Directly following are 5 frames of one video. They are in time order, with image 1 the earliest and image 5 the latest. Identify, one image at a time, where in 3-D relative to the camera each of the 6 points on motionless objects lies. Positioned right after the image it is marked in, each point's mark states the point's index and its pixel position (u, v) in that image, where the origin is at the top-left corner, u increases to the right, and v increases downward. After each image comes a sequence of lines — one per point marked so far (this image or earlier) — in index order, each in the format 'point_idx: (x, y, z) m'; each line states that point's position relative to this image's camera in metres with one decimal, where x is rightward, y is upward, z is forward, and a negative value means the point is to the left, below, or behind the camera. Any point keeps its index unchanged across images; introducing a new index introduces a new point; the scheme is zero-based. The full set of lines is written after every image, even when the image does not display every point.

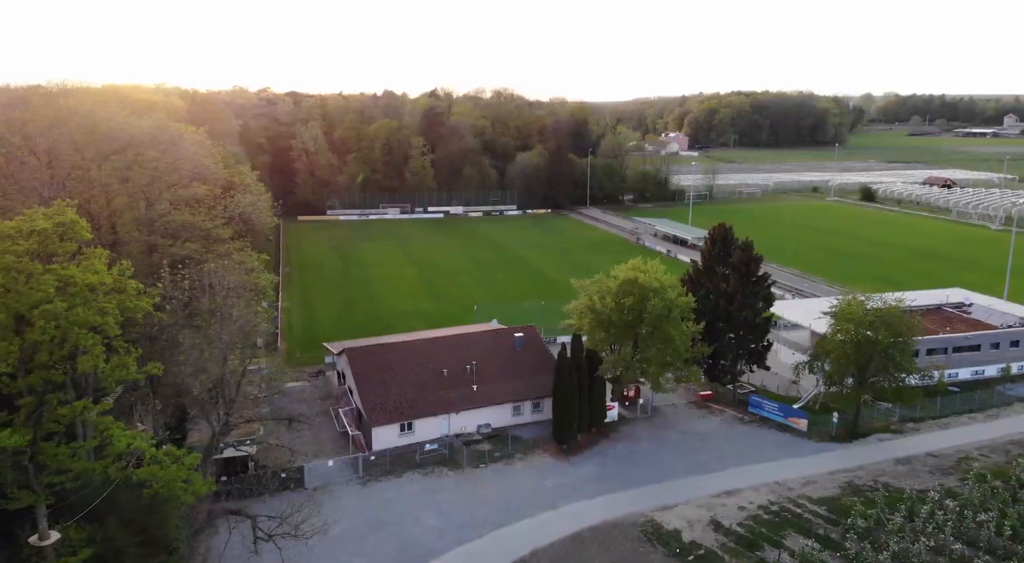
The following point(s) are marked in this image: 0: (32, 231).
0: (-9.1, +0.9, +14.1) m
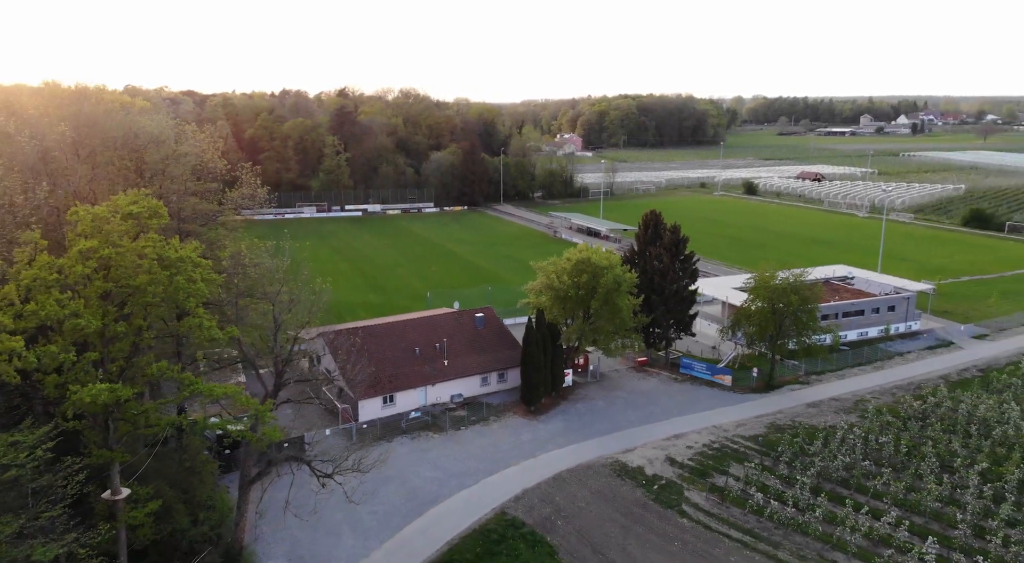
0: (-8.5, +1.5, +16.0) m
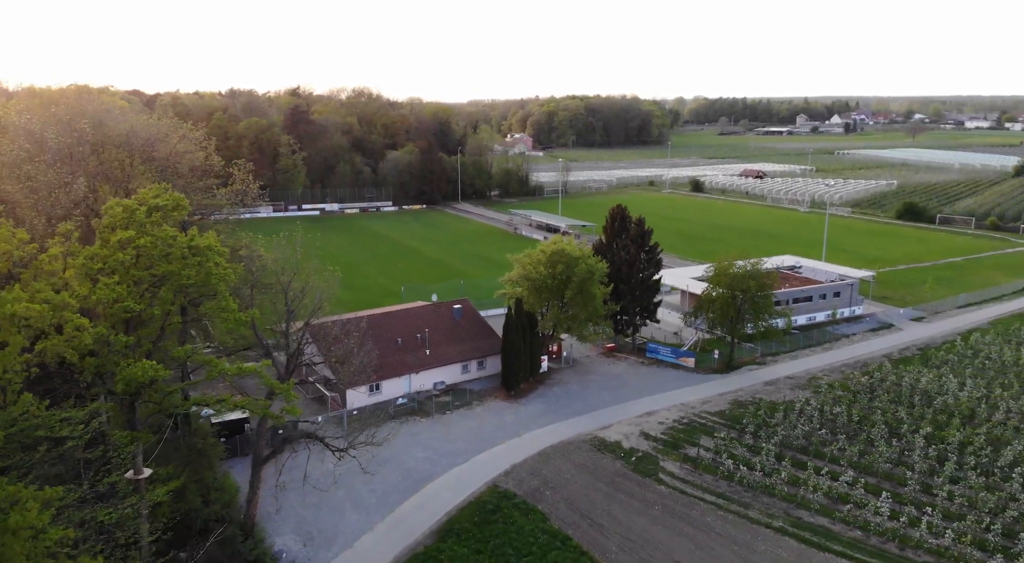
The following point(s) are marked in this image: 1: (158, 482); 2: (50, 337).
0: (-8.4, +1.8, +16.9) m
1: (-9.4, -5.3, +19.0) m
2: (-8.0, -1.0, +12.8) m
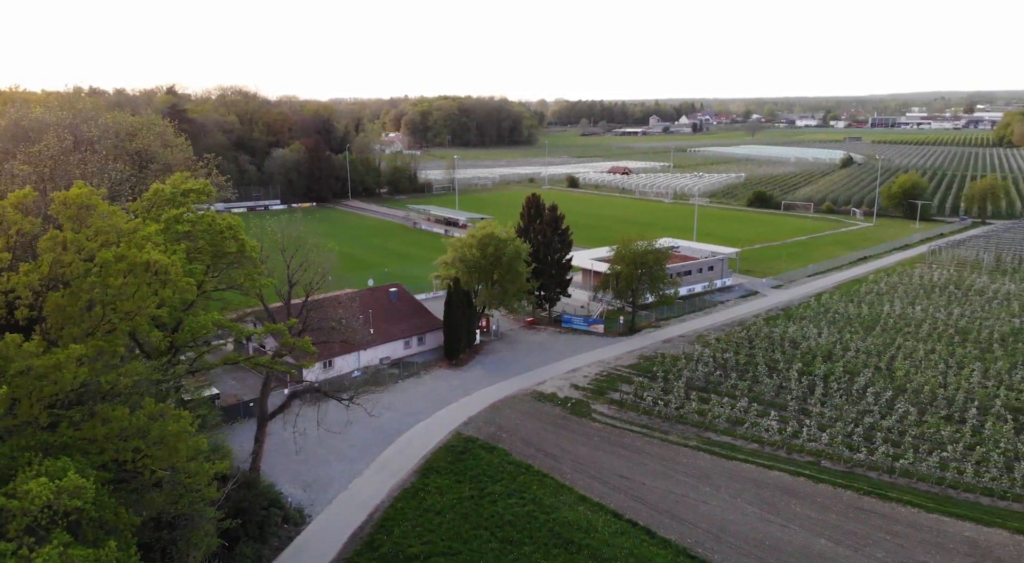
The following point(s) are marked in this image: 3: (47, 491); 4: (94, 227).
0: (-8.8, +2.5, +19.4) m
1: (-9.8, -4.6, +21.2) m
2: (-7.6, -0.2, +15.3) m
3: (-6.8, -3.0, +10.7) m
4: (-8.3, +1.1, +14.3) m
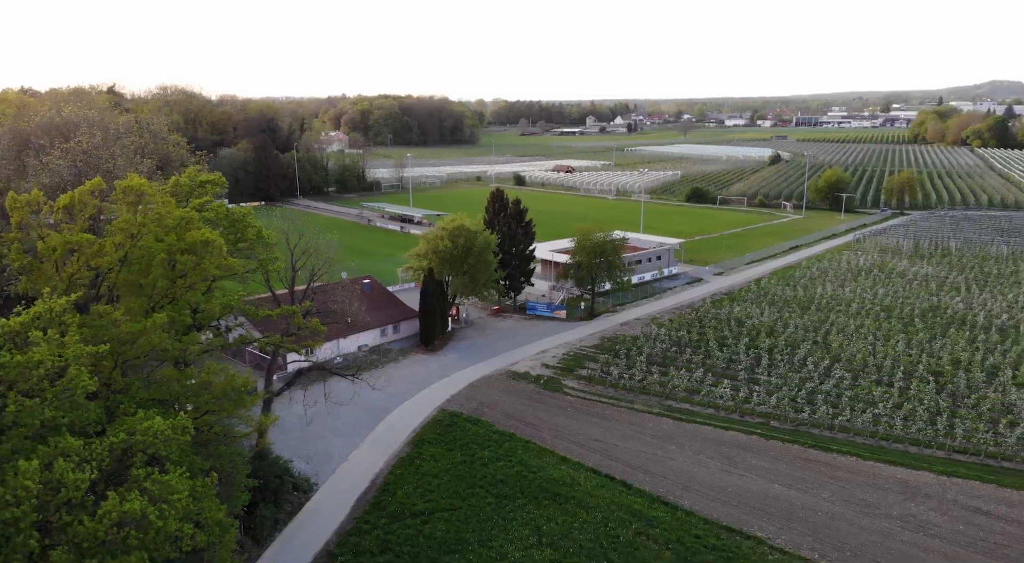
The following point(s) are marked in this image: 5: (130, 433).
0: (-9.0, +3.0, +21.0) m
1: (-10.0, -4.2, +22.7) m
2: (-7.4, +0.3, +17.0) m
3: (-6.1, -2.5, +12.5) m
4: (-8.0, +1.6, +15.9) m
5: (-6.7, -2.6, +12.5) m
